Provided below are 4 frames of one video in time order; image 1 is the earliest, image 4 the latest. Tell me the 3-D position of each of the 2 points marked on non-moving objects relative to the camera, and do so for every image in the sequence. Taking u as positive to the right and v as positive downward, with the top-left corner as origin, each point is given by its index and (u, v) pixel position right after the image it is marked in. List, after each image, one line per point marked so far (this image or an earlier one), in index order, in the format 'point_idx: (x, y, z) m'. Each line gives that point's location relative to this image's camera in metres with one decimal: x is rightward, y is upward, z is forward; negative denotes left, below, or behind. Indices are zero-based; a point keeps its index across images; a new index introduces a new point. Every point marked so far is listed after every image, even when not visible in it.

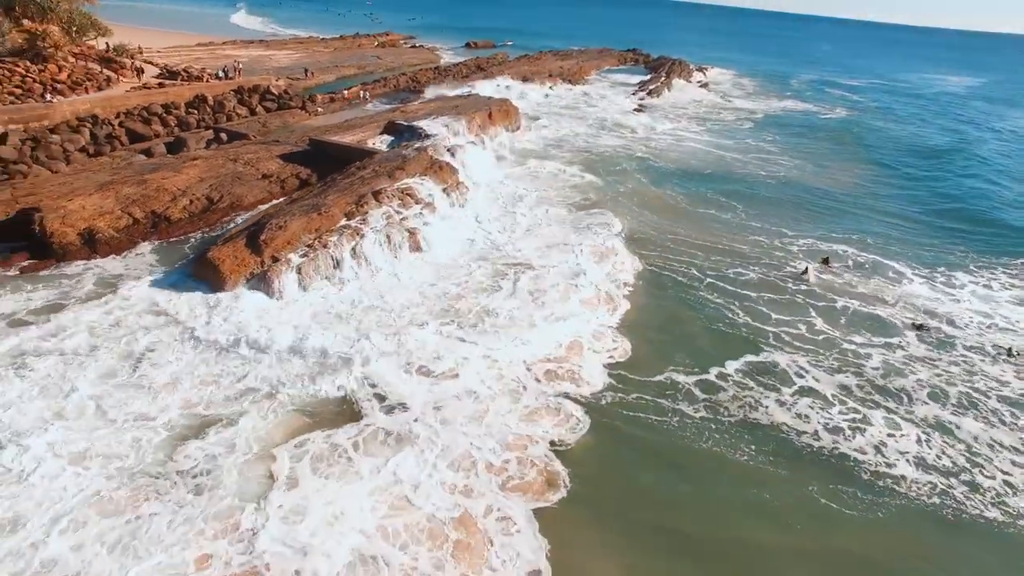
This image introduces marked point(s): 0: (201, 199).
0: (-6.5, +1.8, +12.9) m
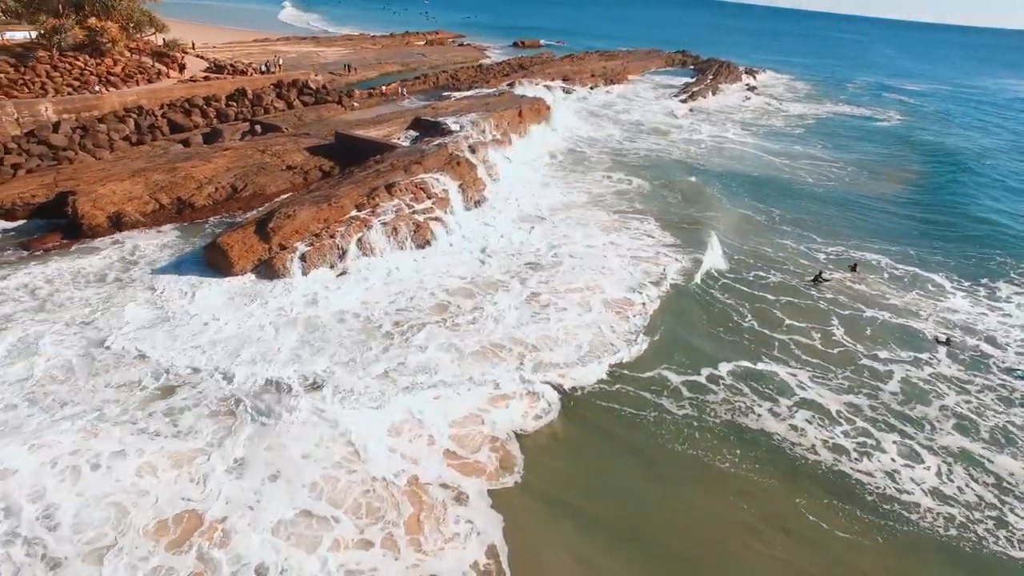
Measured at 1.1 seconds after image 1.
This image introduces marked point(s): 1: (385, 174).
0: (-6.2, +2.2, +13.4) m
1: (-2.6, +2.4, +12.9) m
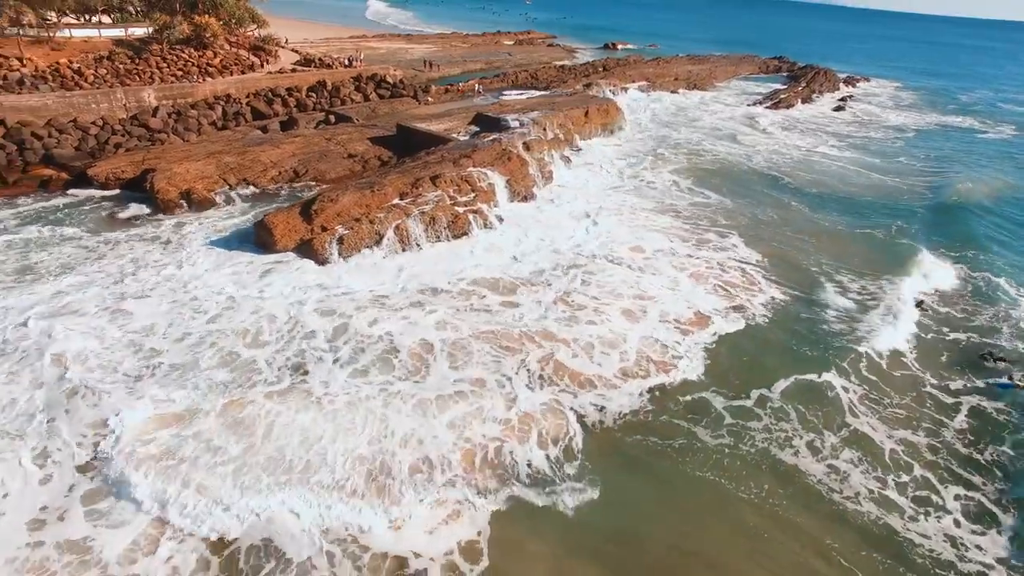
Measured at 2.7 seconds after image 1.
0: (-5.1, +2.7, +14.2) m
1: (-1.7, +2.6, +13.3) m
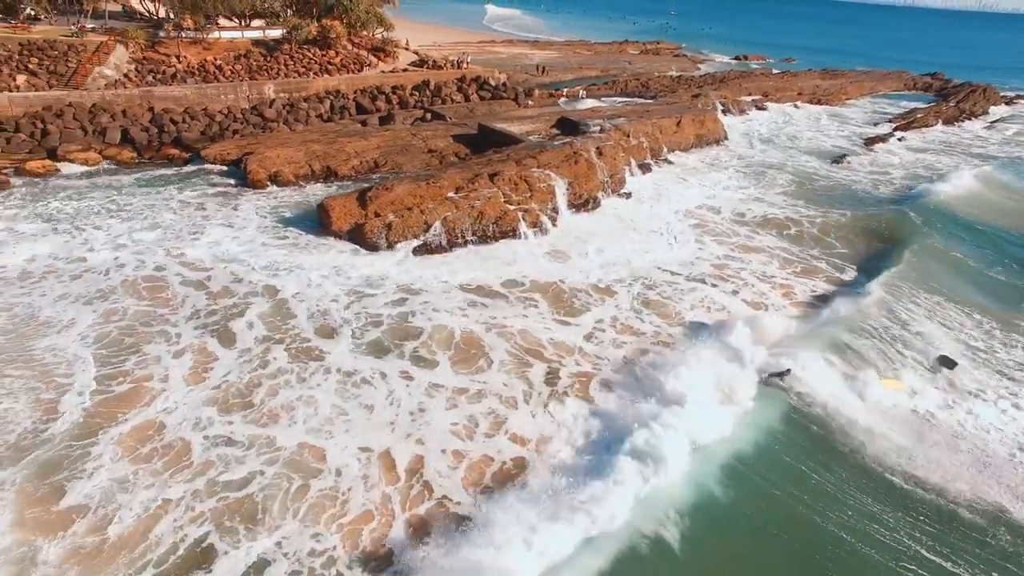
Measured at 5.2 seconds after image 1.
0: (-3.5, +3.1, +15.2) m
1: (-0.3, +2.7, +13.7) m
